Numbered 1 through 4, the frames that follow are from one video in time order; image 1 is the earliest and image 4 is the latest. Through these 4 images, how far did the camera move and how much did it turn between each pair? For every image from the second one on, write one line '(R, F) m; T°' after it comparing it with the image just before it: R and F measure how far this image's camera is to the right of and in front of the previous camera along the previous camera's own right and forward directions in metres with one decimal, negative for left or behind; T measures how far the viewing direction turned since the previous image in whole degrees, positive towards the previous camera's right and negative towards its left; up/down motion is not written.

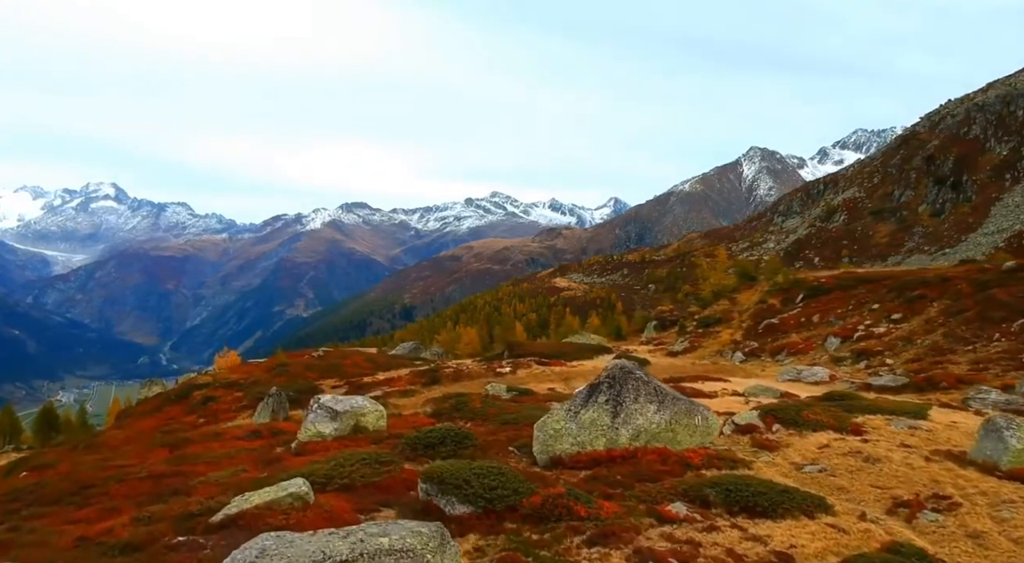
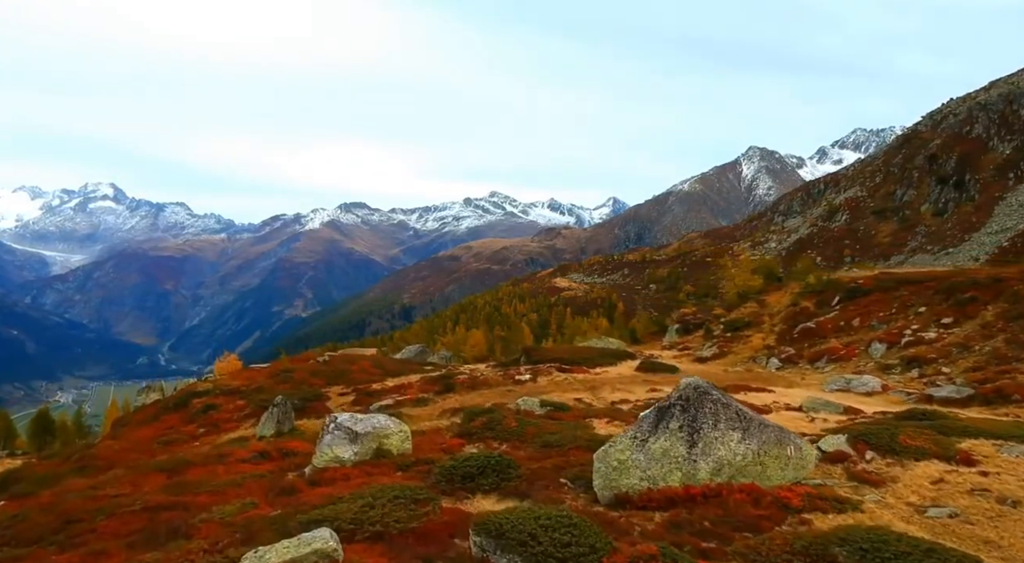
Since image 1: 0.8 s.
(-1.6, +3.8) m; 0°
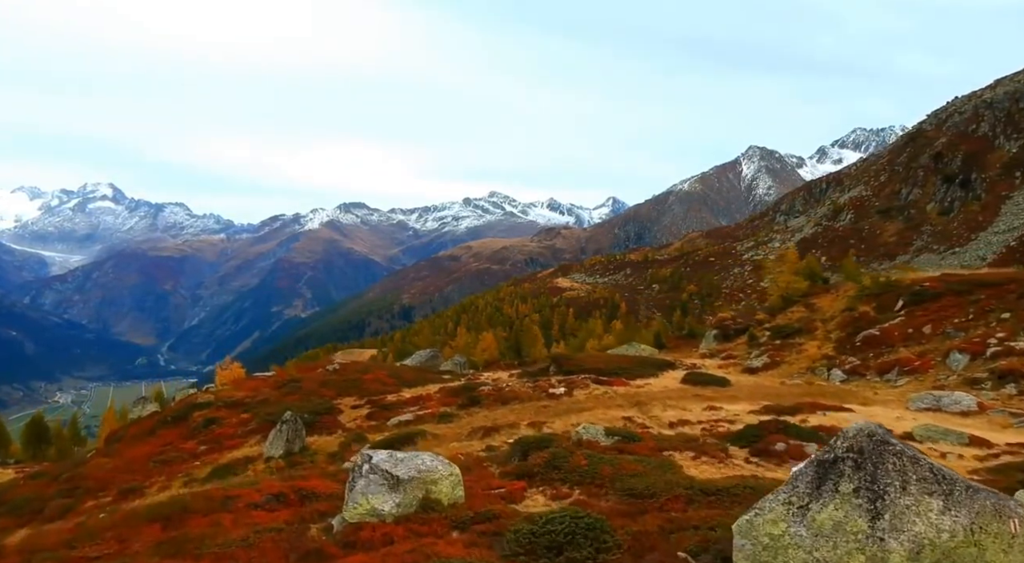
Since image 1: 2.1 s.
(-2.4, +5.7) m; 0°
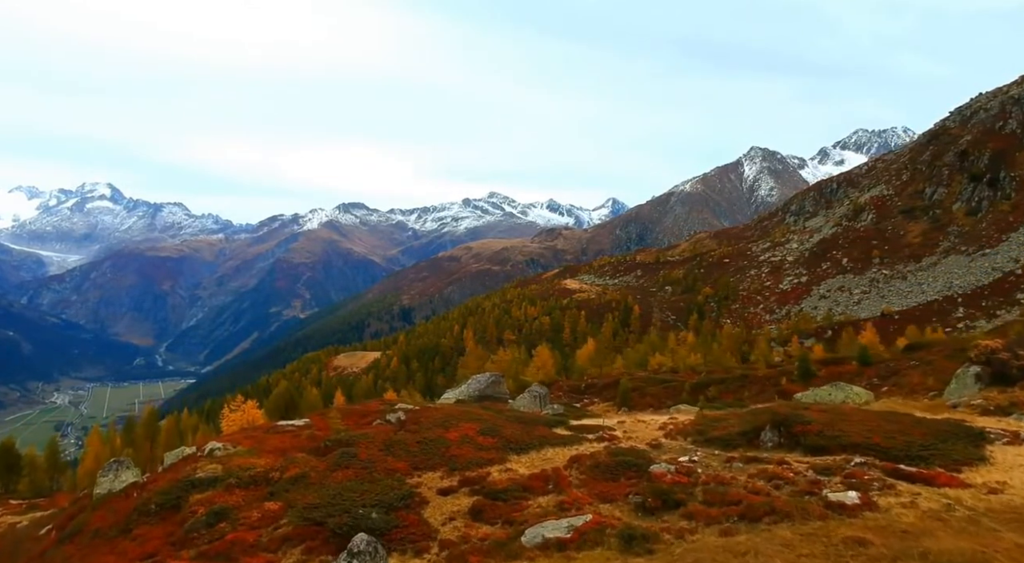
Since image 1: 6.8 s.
(-10.0, +24.3) m; 0°
